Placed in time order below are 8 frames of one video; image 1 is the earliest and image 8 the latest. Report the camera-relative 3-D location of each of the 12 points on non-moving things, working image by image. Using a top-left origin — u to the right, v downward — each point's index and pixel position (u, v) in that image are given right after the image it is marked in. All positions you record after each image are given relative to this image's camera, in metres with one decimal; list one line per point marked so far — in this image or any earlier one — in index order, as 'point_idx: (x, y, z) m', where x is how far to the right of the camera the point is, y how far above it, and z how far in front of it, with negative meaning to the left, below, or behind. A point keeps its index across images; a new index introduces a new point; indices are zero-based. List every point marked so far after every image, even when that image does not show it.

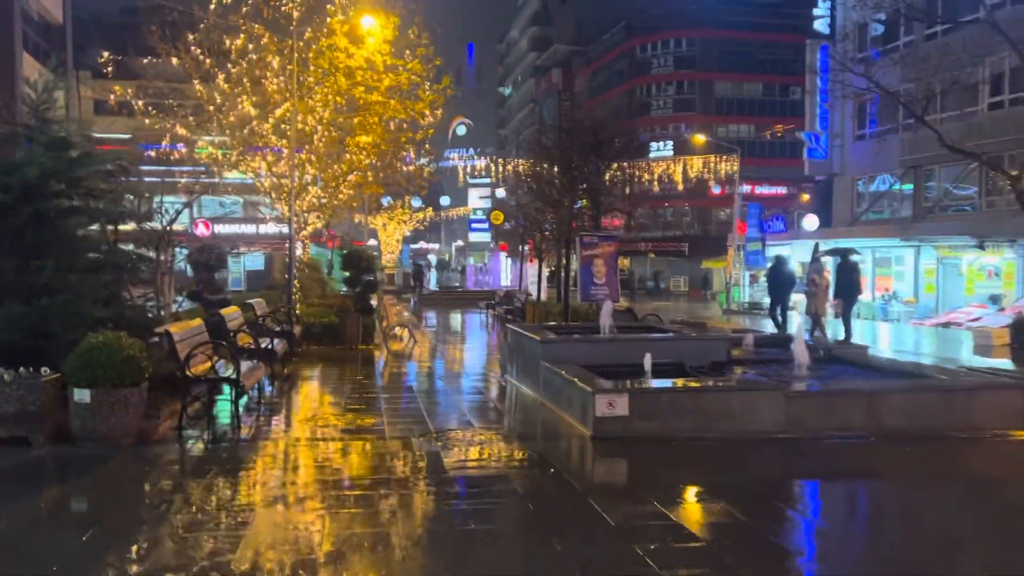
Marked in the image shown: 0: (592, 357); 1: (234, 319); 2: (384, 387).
0: (+1.0, -0.9, +10.7) m
1: (-4.2, -0.5, +12.6) m
2: (-2.1, -1.6, +13.7) m
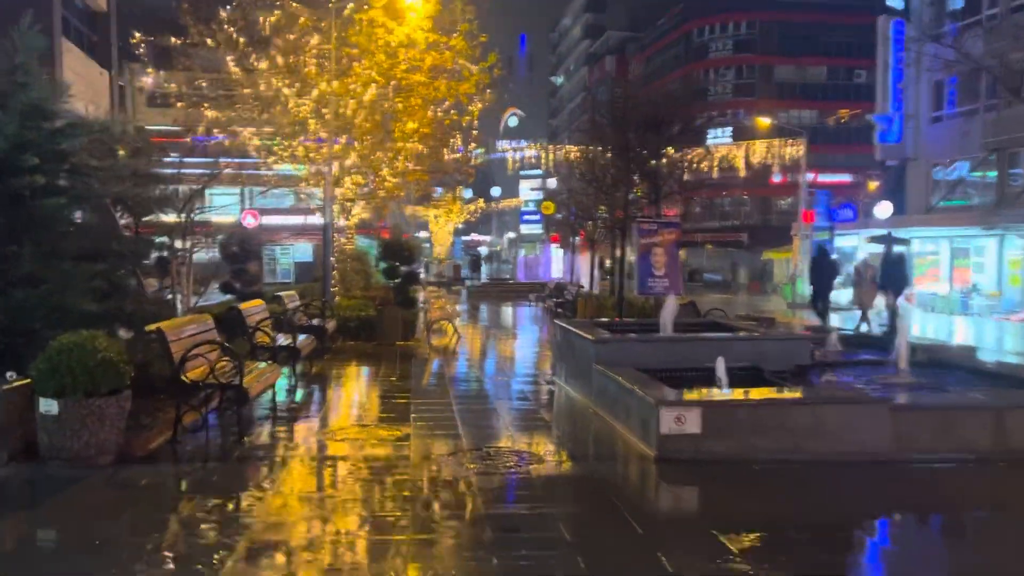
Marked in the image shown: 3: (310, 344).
0: (+1.6, -0.8, +9.3) m
1: (-3.5, -0.4, +11.5) m
2: (-1.4, -1.5, +12.5) m
3: (-3.0, -0.8, +12.1) m
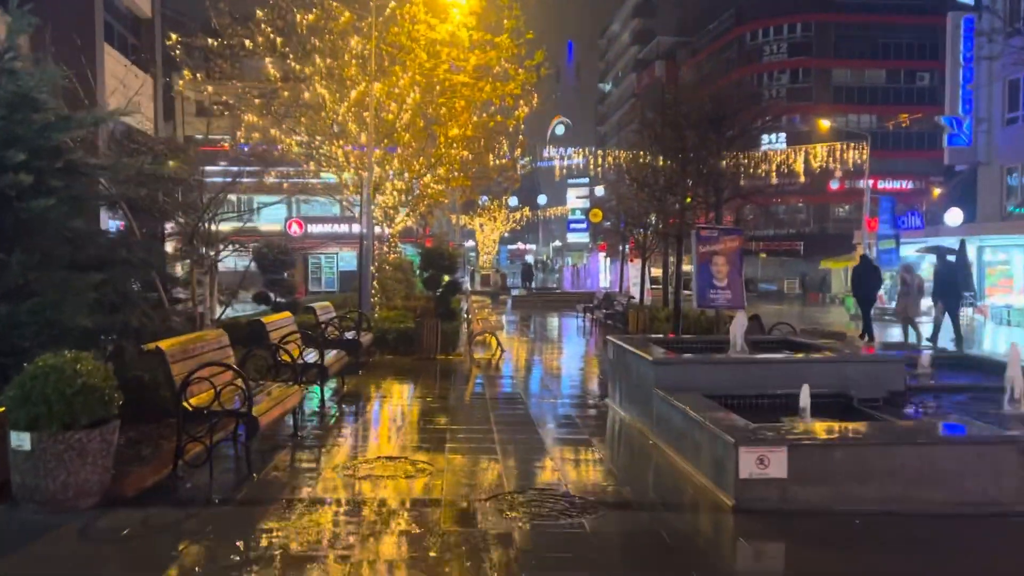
0: (+2.1, -0.9, +8.2) m
1: (-2.9, -0.5, +10.6) m
2: (-0.7, -1.7, +11.5) m
3: (-2.3, -1.0, +11.2) m
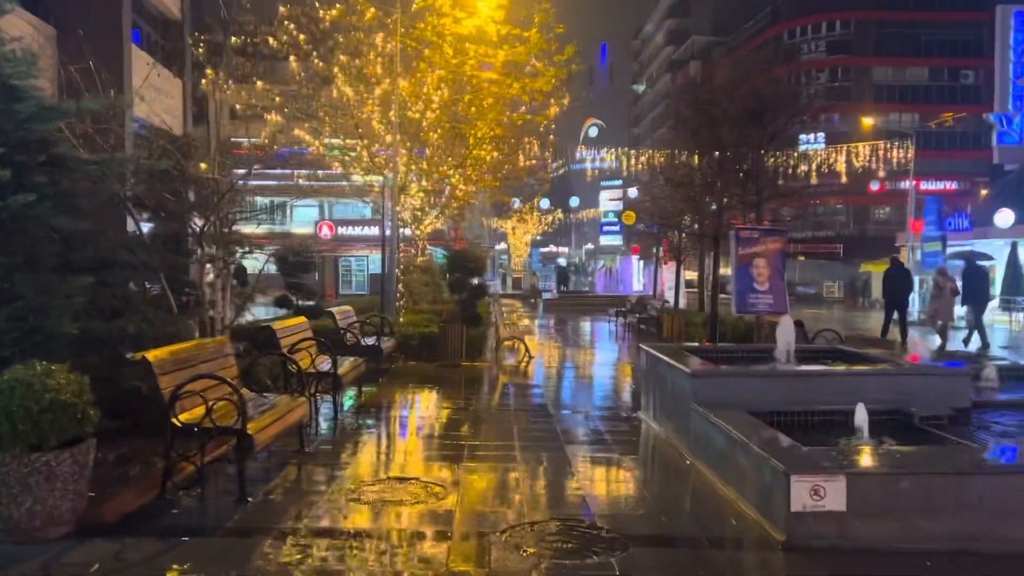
0: (+2.3, -1.0, +7.4) m
1: (-2.6, -0.5, +10.1) m
2: (-0.4, -1.7, +10.8) m
3: (-2.0, -1.0, +10.6) m
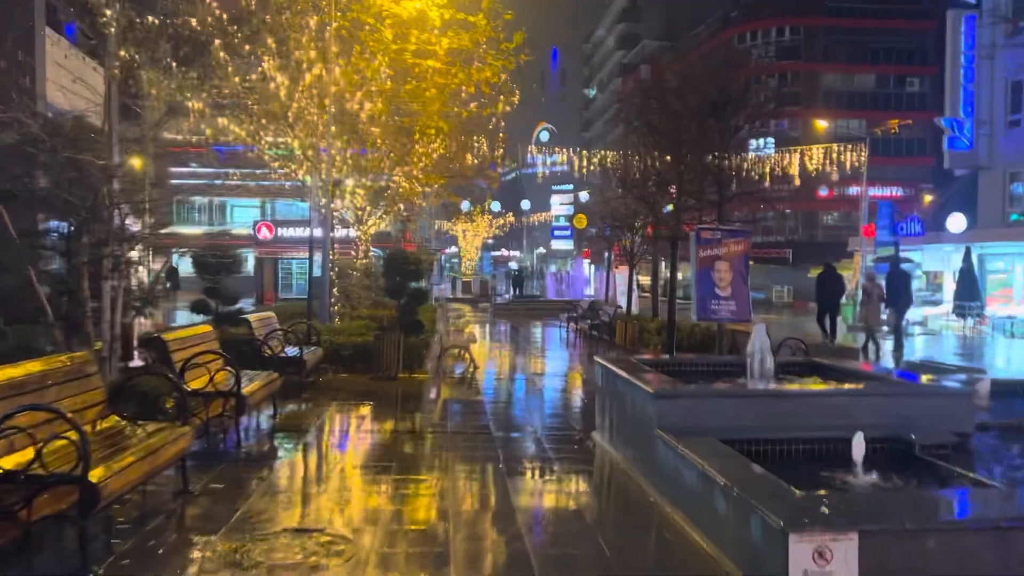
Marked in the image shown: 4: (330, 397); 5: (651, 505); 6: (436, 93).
0: (+1.8, -1.0, +6.3) m
1: (-3.3, -0.6, +8.7) m
2: (-1.1, -1.8, +9.6) m
3: (-2.7, -1.1, +9.3) m
4: (-2.6, -1.6, +12.0) m
5: (+1.1, -1.6, +6.3) m
6: (-1.7, +4.2, +18.1) m
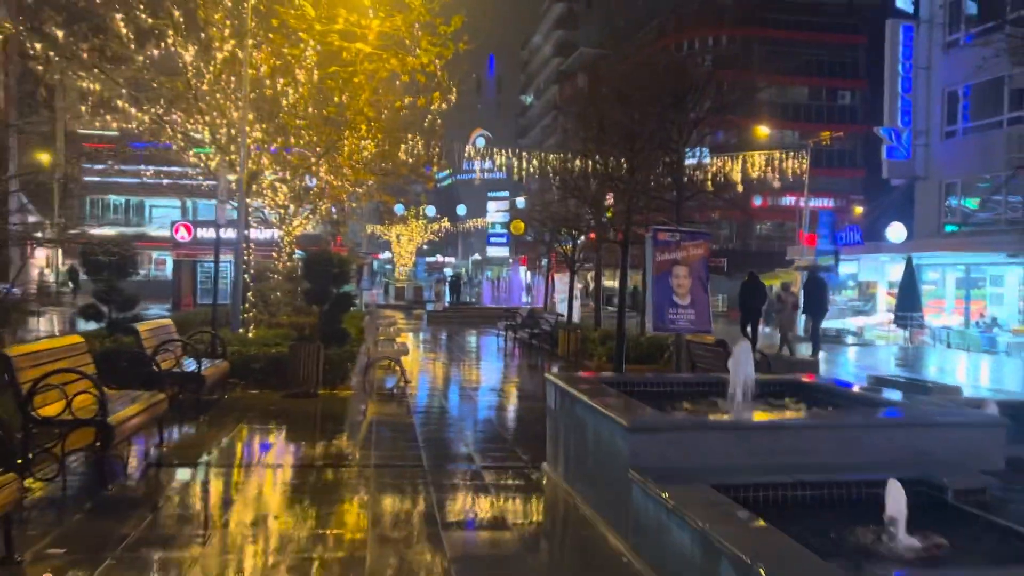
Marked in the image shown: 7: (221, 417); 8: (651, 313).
0: (+1.4, -1.1, +5.1) m
1: (-3.8, -0.6, +7.1) m
2: (-1.7, -1.8, +8.1) m
3: (-3.3, -1.1, +7.7) m
4: (-3.5, -1.6, +10.4) m
5: (+0.7, -1.7, +5.0) m
6: (-3.0, +4.1, +16.7) m
7: (-3.6, -1.6, +10.3) m
8: (+1.8, -0.3, +10.7) m
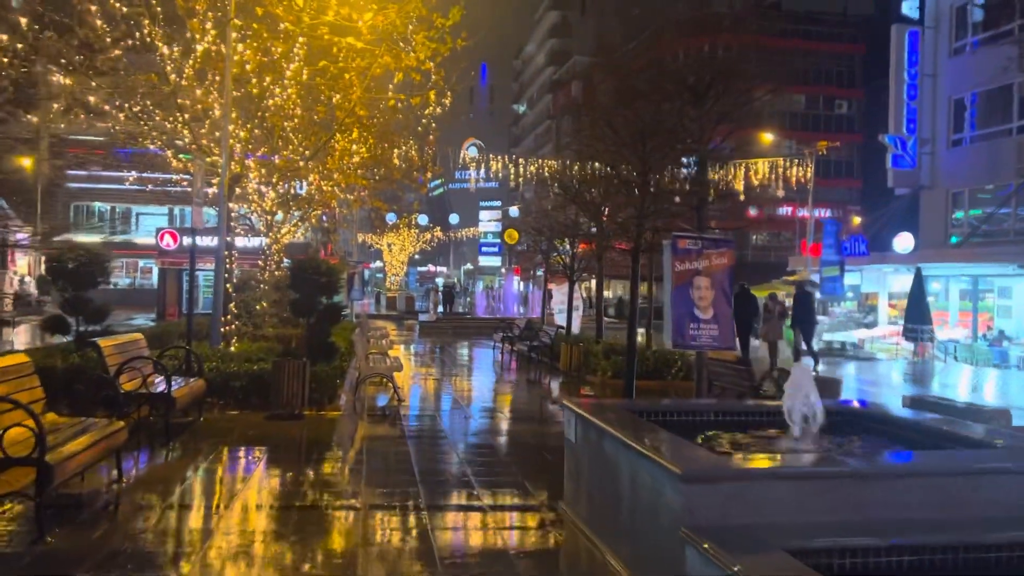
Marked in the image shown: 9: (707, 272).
0: (+1.5, -1.1, +4.1) m
1: (-3.7, -0.7, +6.1) m
2: (-1.7, -1.9, +7.1) m
3: (-3.2, -1.2, +6.7) m
4: (-3.4, -1.8, +9.4) m
5: (+0.8, -1.7, +4.0) m
6: (-2.9, +3.9, +15.7) m
7: (-3.5, -1.7, +9.3) m
8: (+1.9, -0.5, +9.7) m
9: (+2.3, +0.2, +9.8) m
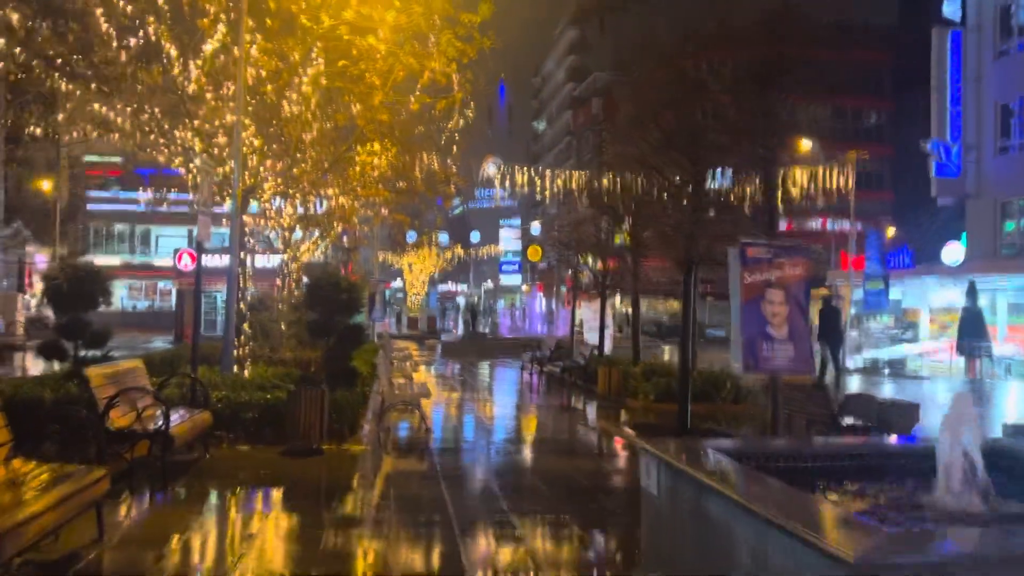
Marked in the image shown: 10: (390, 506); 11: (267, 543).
0: (+1.8, -1.2, +2.9) m
1: (-3.3, -0.8, +5.0) m
2: (-1.2, -2.1, +5.9) m
3: (-2.8, -1.3, +5.6) m
4: (-2.9, -2.0, +8.3) m
5: (+1.1, -1.8, +2.8) m
6: (-2.4, +3.6, +14.7) m
7: (-3.1, -1.9, +8.2) m
8: (+2.3, -0.6, +8.5) m
9: (+2.8, 0.0, +8.6) m
10: (-1.2, -2.1, +7.9) m
11: (-2.1, -2.0, +6.5) m
